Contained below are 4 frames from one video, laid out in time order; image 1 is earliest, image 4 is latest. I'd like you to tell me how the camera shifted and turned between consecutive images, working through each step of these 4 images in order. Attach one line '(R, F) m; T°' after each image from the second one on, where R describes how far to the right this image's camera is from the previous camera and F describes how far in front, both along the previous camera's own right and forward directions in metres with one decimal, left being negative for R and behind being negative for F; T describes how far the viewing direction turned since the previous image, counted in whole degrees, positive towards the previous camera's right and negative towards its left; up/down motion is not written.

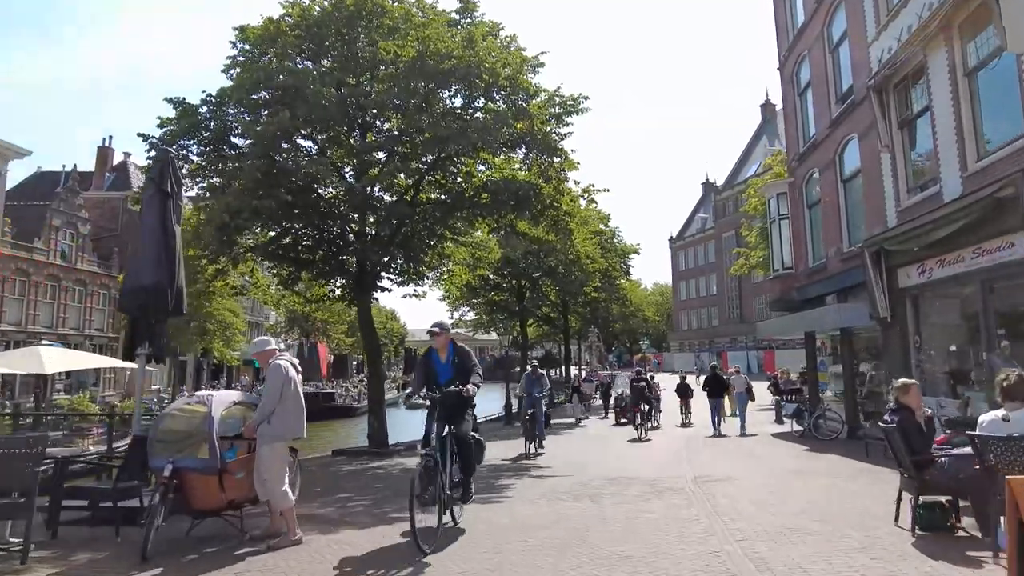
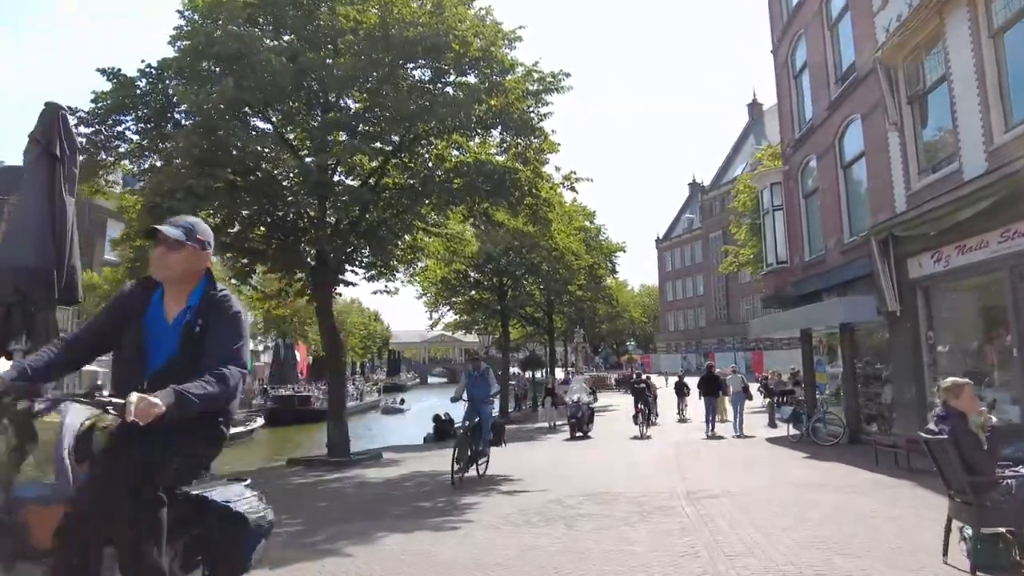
(+0.3, +1.2) m; +1°
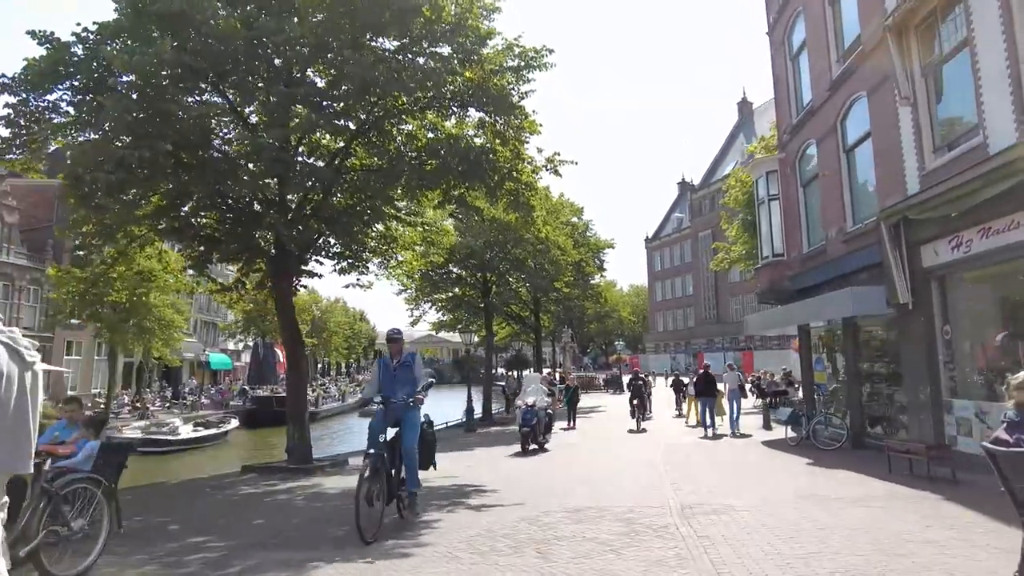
(+0.2, +1.1) m; +1°
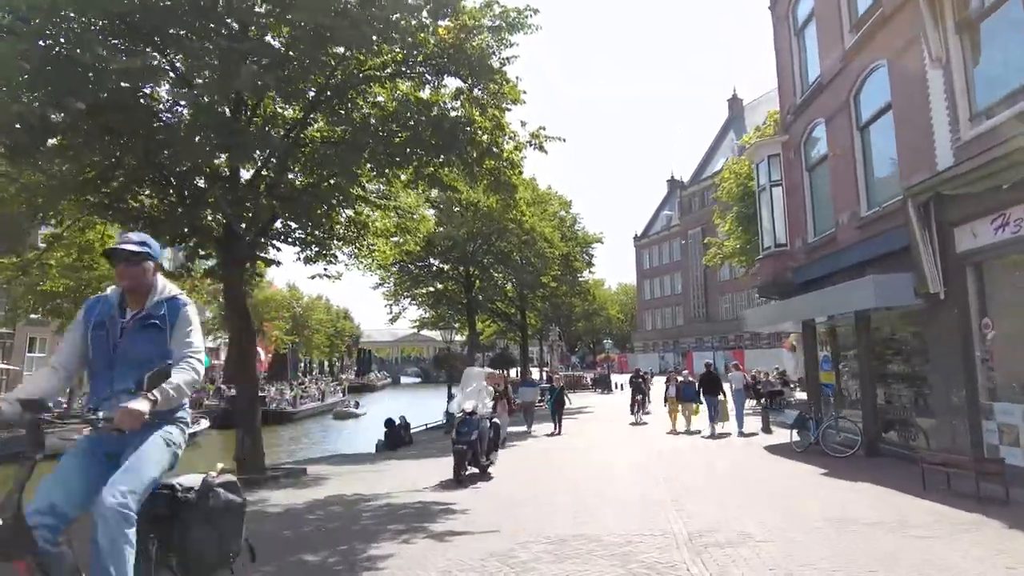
(+0.2, +1.3) m; +1°
